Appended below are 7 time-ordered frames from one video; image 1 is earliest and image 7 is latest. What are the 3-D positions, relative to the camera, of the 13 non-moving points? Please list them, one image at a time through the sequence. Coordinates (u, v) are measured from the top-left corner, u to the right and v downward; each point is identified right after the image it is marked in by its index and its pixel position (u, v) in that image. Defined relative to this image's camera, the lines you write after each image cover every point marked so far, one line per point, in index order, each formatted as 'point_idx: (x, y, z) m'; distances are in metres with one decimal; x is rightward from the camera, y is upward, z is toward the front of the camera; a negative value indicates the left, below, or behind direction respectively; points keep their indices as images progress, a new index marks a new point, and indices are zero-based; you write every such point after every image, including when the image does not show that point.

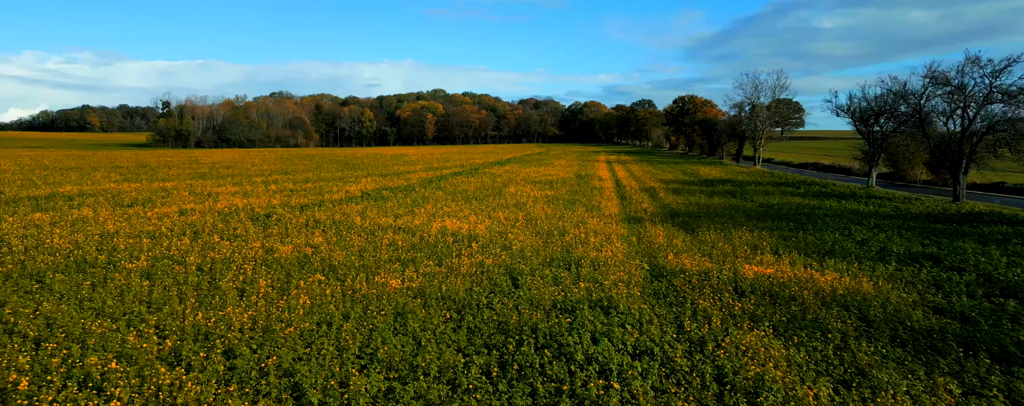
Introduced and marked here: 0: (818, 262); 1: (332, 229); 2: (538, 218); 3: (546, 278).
0: (+6.8, -1.3, +11.6) m
1: (-5.1, -0.7, +14.8) m
2: (+0.9, -0.6, +18.3) m
3: (+0.7, -1.5, +10.2) m
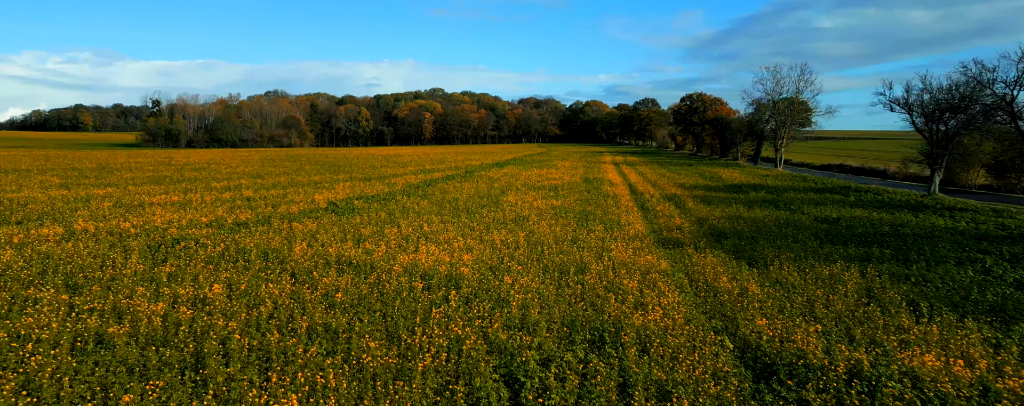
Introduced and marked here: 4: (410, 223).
0: (+6.8, -1.8, +7.2) m
1: (-5.1, -1.2, +10.4) m
2: (+0.9, -1.1, +13.8) m
3: (+0.6, -2.0, +5.7) m
4: (-3.3, -0.7, +16.8) m
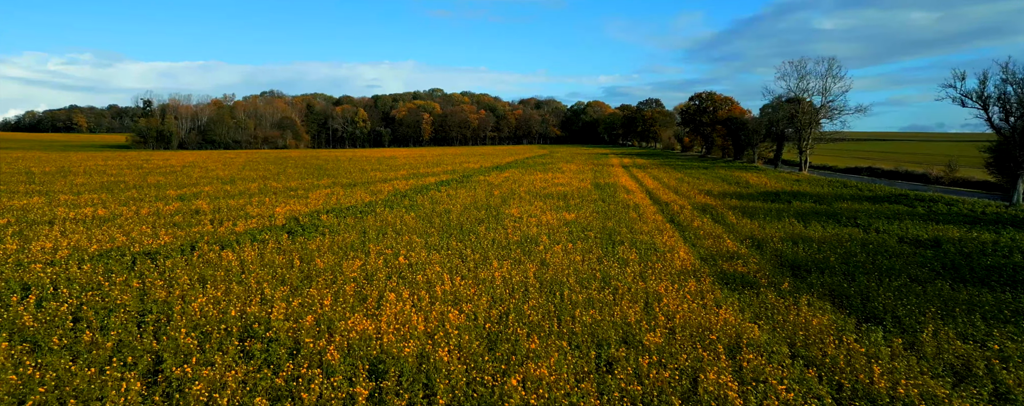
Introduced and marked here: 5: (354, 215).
0: (+6.9, -2.2, +3.1) m
1: (-5.0, -1.7, +6.4) m
2: (+1.0, -1.5, +9.8) m
3: (+0.8, -2.4, +1.7) m
4: (-3.2, -1.2, +12.8) m
5: (-5.8, -0.5, +18.9) m
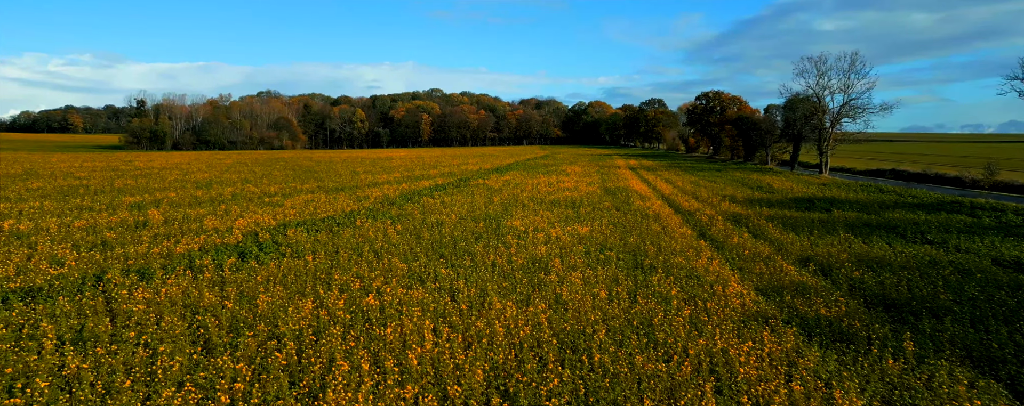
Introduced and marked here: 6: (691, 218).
0: (+7.0, -2.6, +0.3) m
1: (-4.9, -2.0, +3.5) m
2: (+1.1, -1.9, +6.9) m
3: (+0.9, -2.8, -1.1) m
4: (-3.1, -1.5, +9.9) m
5: (-5.7, -0.8, +16.1) m
6: (+6.6, -0.6, +19.2) m
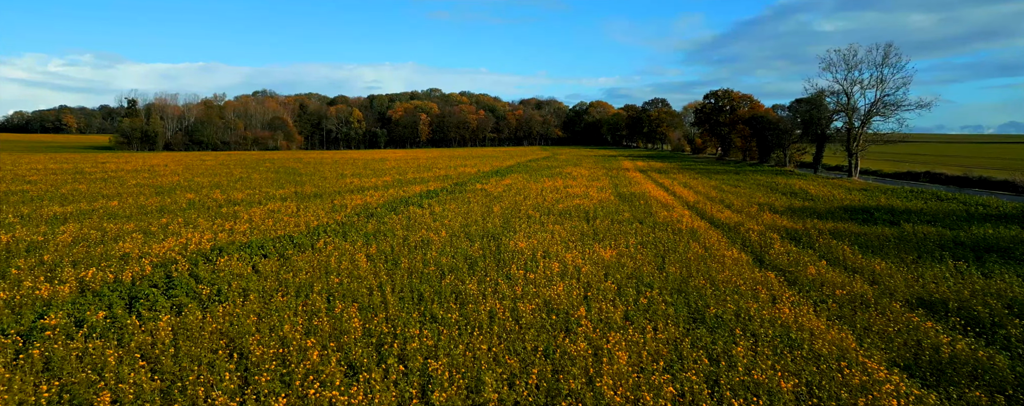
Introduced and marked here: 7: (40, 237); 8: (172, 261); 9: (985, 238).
0: (+7.1, -2.9, -3.4) m
1: (-4.8, -2.4, -0.1) m
2: (+1.2, -2.3, +3.3) m
3: (+1.0, -3.1, -4.8) m
4: (-3.0, -1.9, +6.3) m
5: (-5.6, -1.2, +12.4) m
6: (+6.7, -1.0, +15.6) m
7: (-12.4, -0.9, +13.7) m
8: (-7.1, -1.2, +10.9) m
9: (+13.3, -1.0, +14.5) m
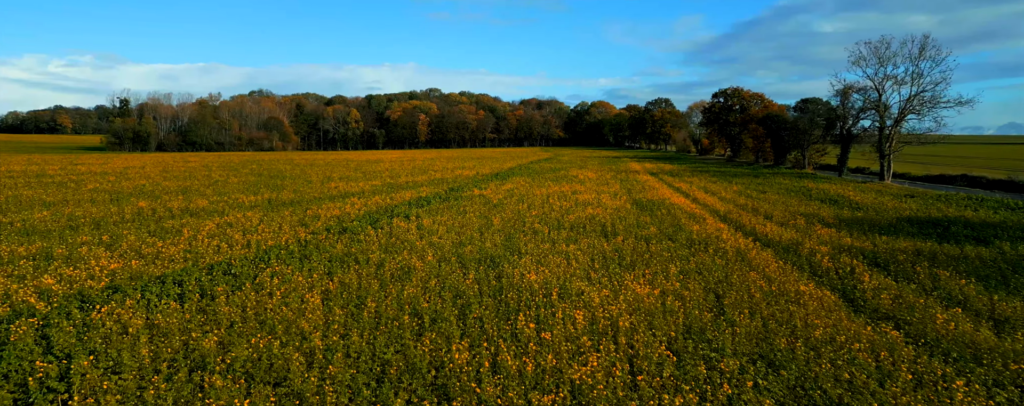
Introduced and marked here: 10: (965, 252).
0: (+7.2, -3.3, -6.6) m
1: (-4.7, -2.7, -3.4) m
2: (+1.3, -2.6, 0.0) m
3: (+1.1, -3.5, -8.1) m
4: (-2.9, -2.2, +3.0) m
5: (-5.5, -1.6, +9.2) m
6: (+6.8, -1.3, +12.3) m
7: (-12.3, -1.2, +10.5) m
8: (-7.0, -1.6, +7.6) m
9: (+13.4, -1.4, +11.2) m
10: (+11.2, -1.3, +12.6) m
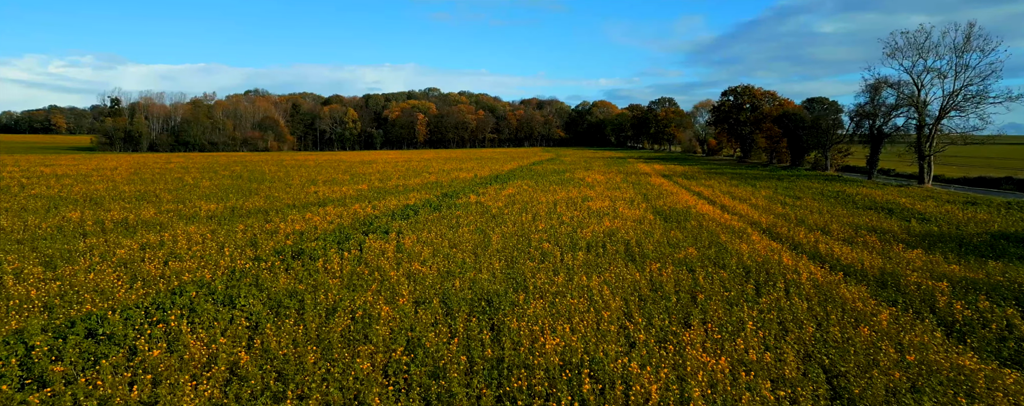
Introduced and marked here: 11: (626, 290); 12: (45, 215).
0: (+7.3, -3.6, -10.1) m
1: (-4.6, -3.1, -6.8) m
2: (+1.4, -3.0, -3.4) m
3: (+1.1, -3.8, -11.5) m
4: (-2.8, -2.6, -0.4) m
5: (-5.4, -1.9, +5.7) m
6: (+6.8, -1.7, +8.9) m
7: (-12.2, -1.6, +7.0) m
8: (-6.9, -1.9, +4.2) m
9: (+13.5, -1.8, +7.8) m
10: (+11.3, -1.6, +9.2) m
11: (+2.2, -1.6, +9.5) m
12: (-16.3, -0.4, +18.2) m
